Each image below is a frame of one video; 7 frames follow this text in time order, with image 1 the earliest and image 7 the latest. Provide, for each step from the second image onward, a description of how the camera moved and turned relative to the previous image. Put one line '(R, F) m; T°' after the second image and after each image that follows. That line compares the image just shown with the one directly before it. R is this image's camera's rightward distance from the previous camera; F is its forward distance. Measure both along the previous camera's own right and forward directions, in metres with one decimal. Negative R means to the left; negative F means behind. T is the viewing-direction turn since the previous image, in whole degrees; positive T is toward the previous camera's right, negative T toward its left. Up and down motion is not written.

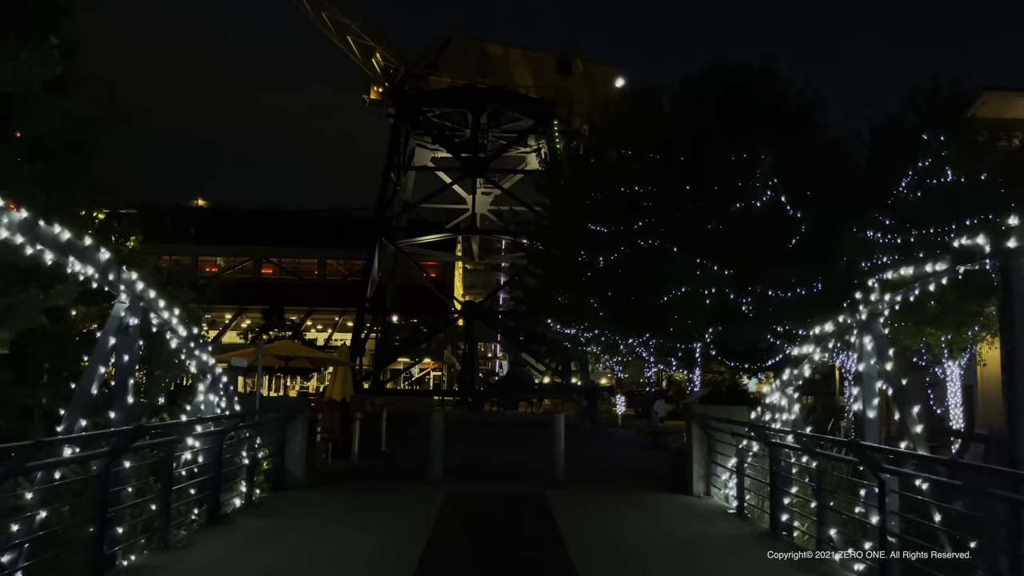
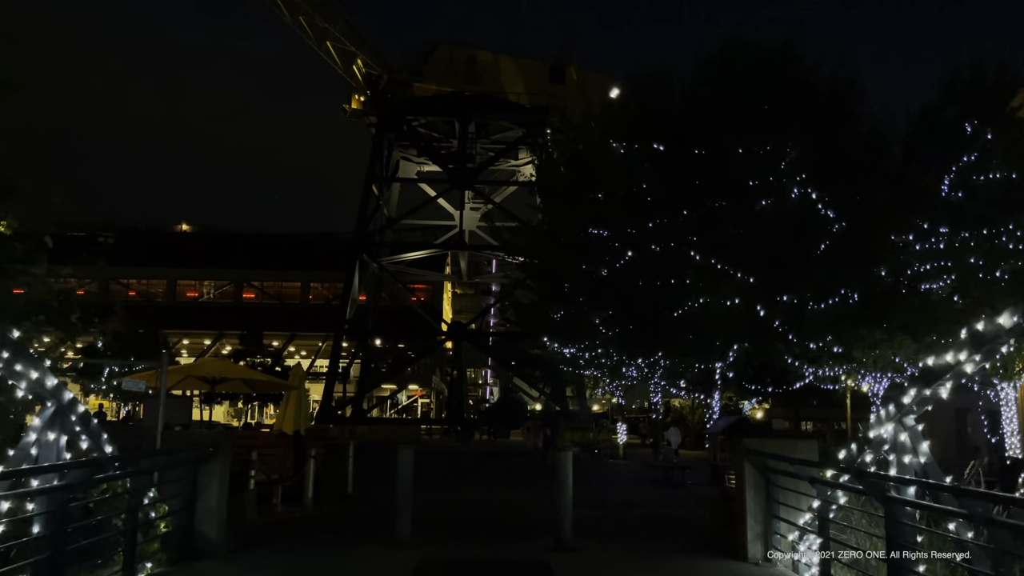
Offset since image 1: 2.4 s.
(0.0, +2.8) m; +1°
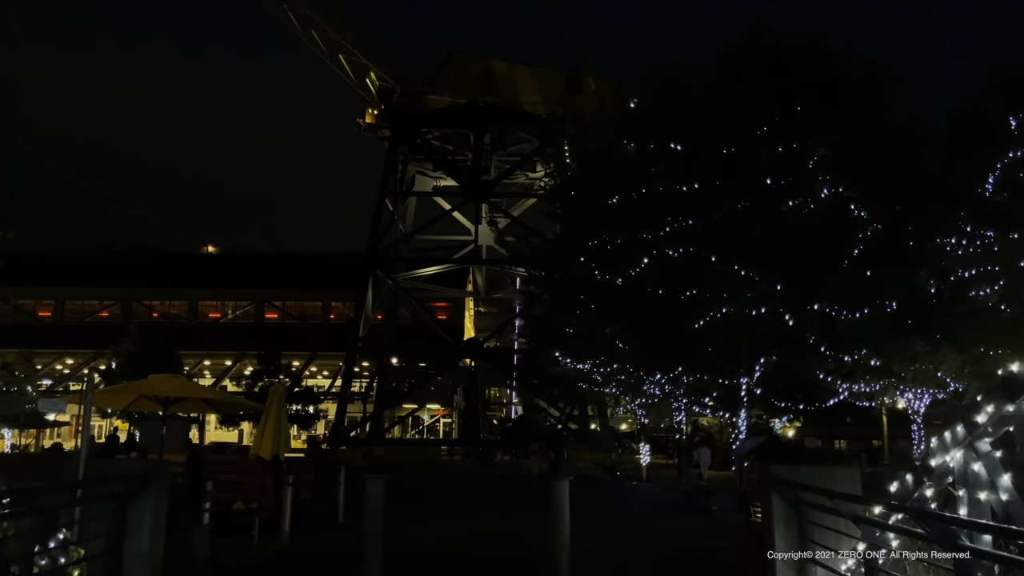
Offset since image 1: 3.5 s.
(+0.4, +1.3) m; -2°
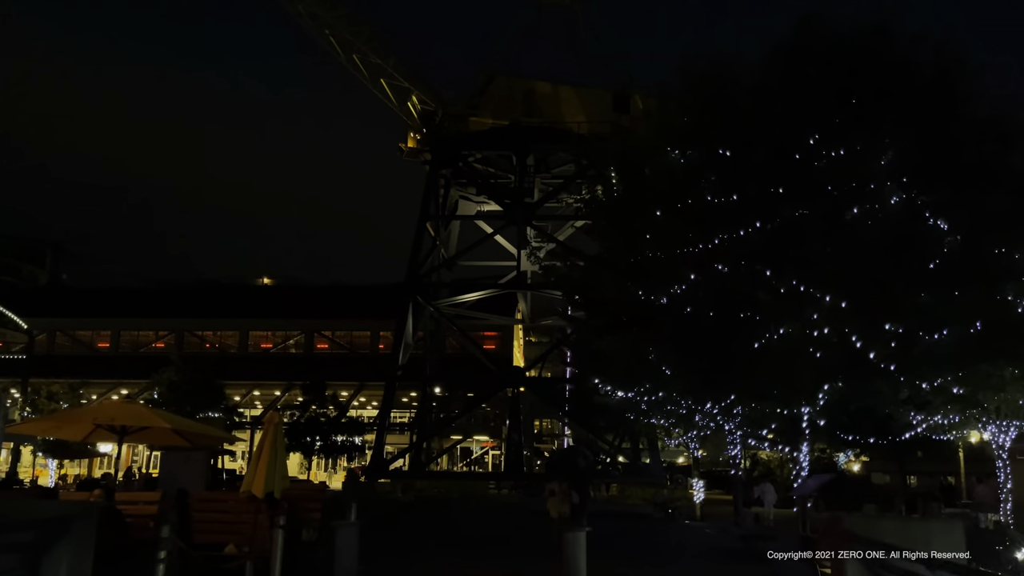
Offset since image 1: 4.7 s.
(+0.4, +1.4) m; -4°
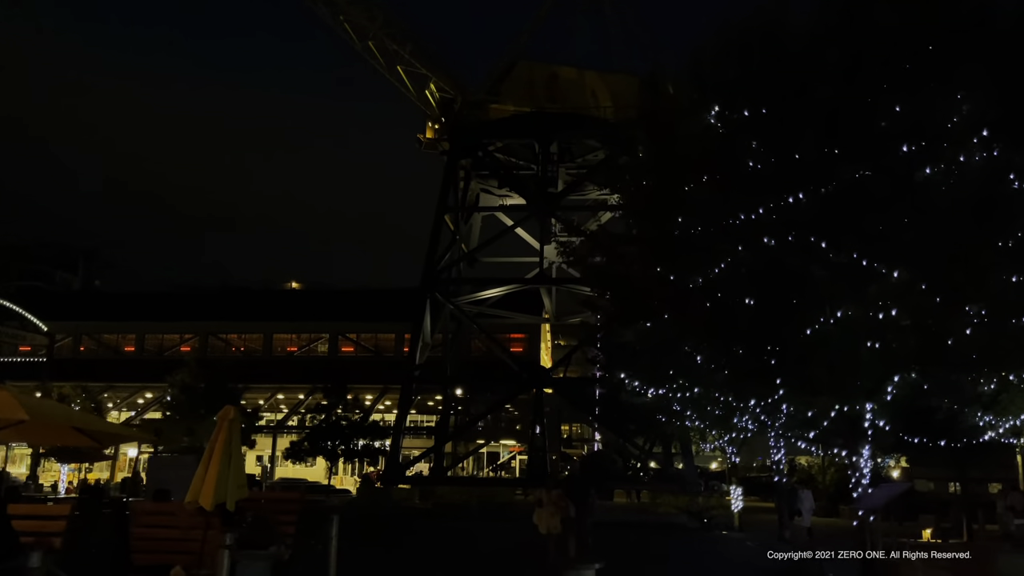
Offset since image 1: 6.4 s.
(+0.3, +2.0) m; -2°
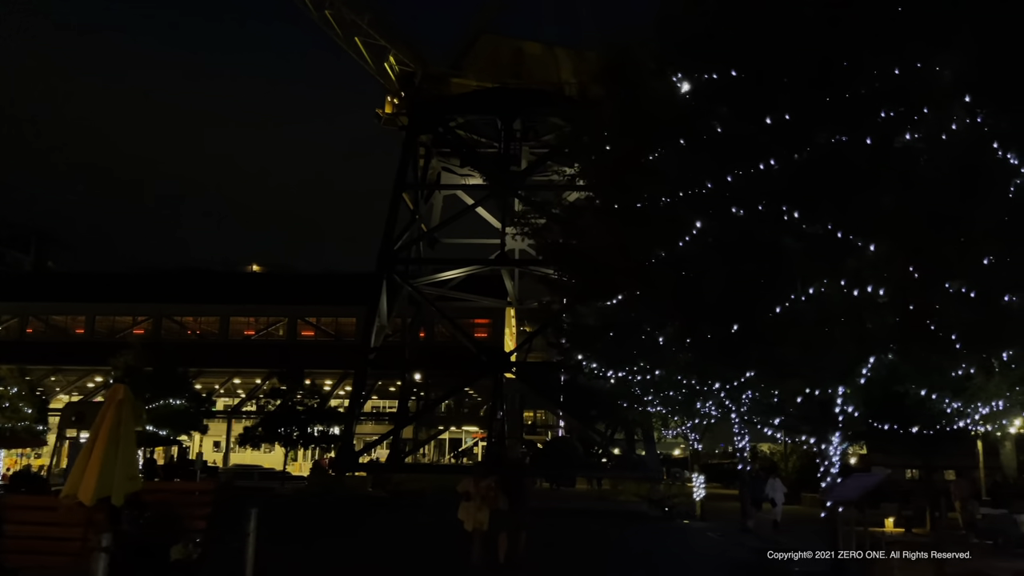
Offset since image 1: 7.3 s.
(+0.3, +1.1) m; +2°
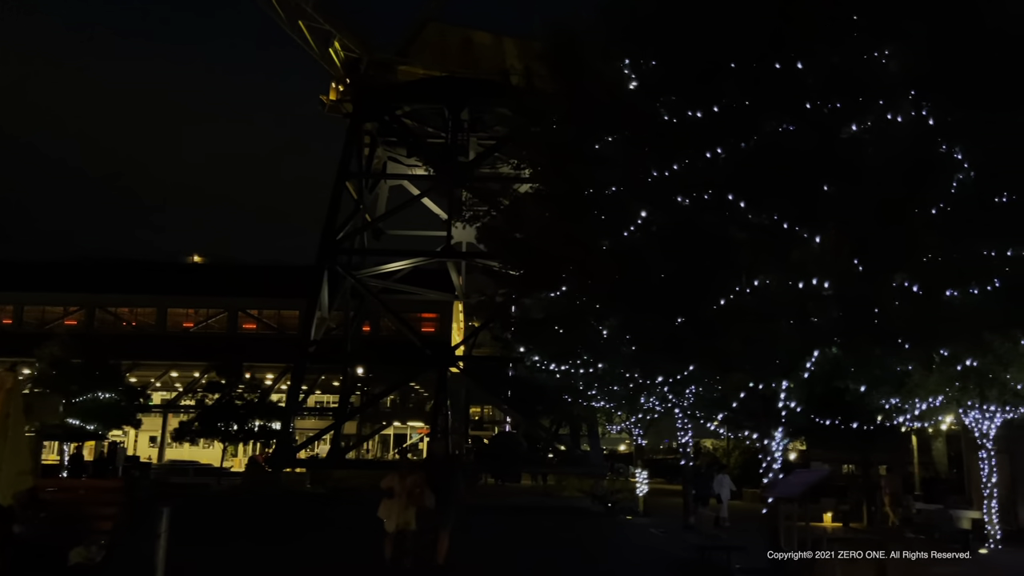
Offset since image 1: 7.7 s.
(+0.1, +0.5) m; +4°
